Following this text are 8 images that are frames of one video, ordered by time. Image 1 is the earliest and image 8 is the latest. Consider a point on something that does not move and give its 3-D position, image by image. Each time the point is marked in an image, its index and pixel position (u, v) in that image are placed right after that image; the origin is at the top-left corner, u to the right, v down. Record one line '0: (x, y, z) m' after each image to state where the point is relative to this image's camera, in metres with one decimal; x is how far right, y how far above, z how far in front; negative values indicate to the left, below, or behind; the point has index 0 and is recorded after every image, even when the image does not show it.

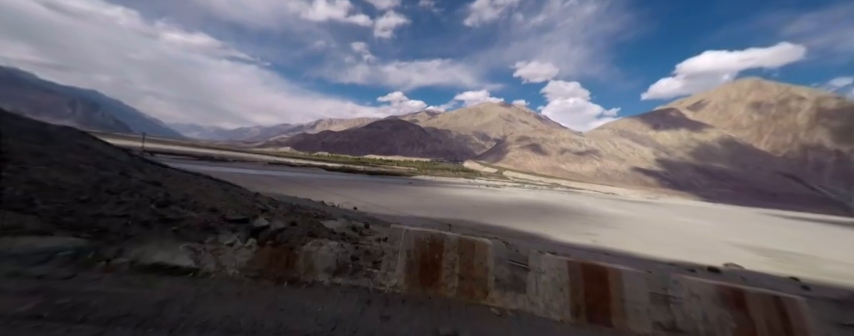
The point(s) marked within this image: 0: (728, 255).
0: (+15.7, -4.4, +14.4) m
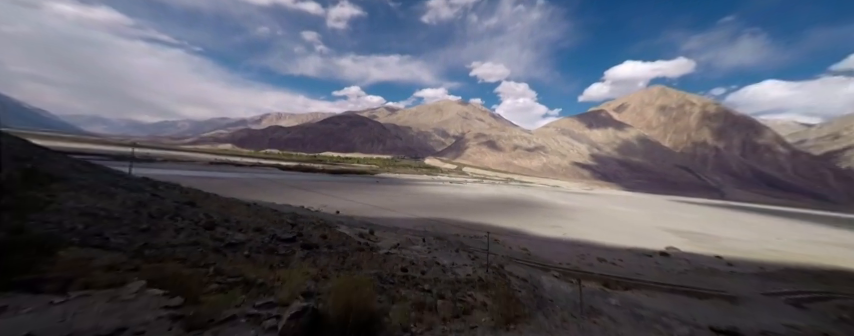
0: (+14.6, -4.3, +17.4) m
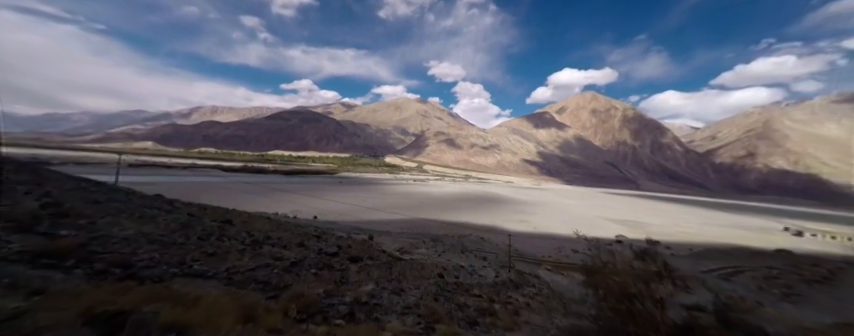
0: (+12.9, -4.1, +19.9) m
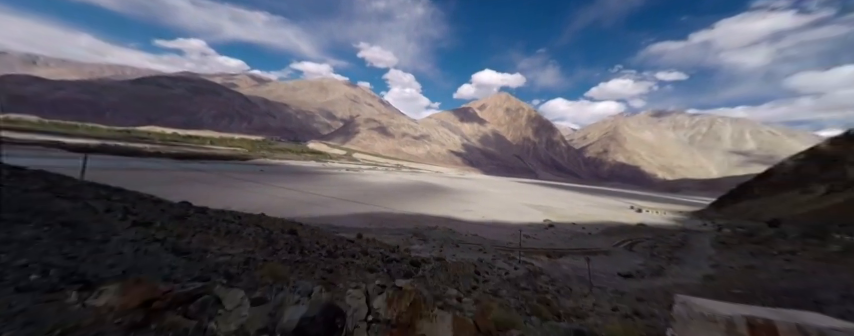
0: (+8.5, -3.6, +23.4) m
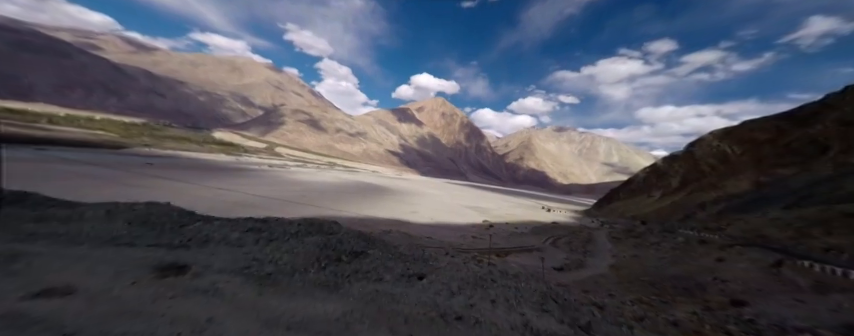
0: (+3.4, -4.0, +24.9) m
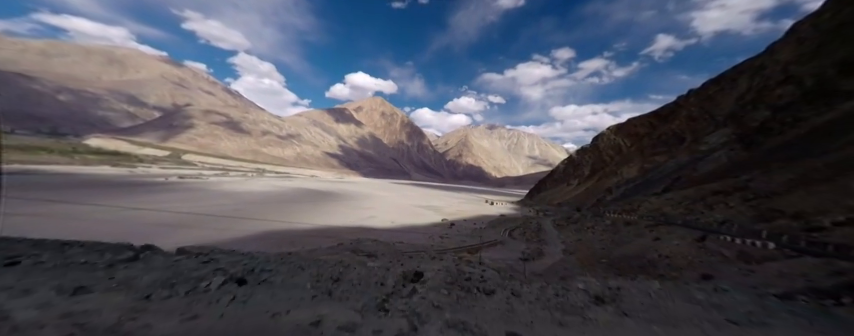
0: (-0.6, -4.0, +25.2) m
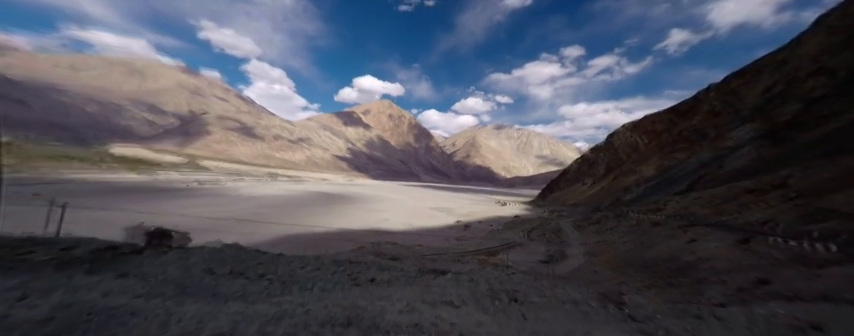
0: (+0.7, -4.2, +25.1) m
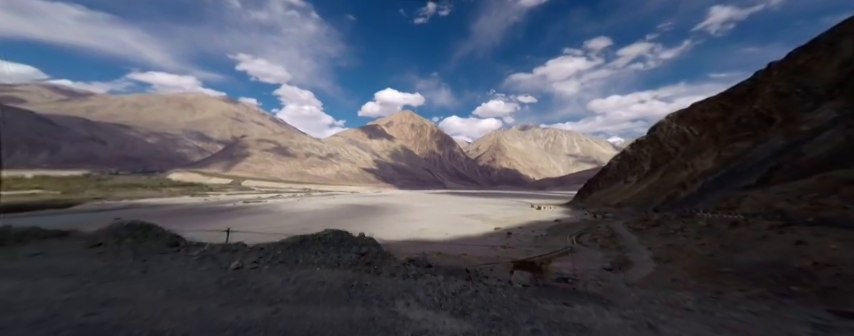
0: (+4.1, -4.8, +24.5) m
